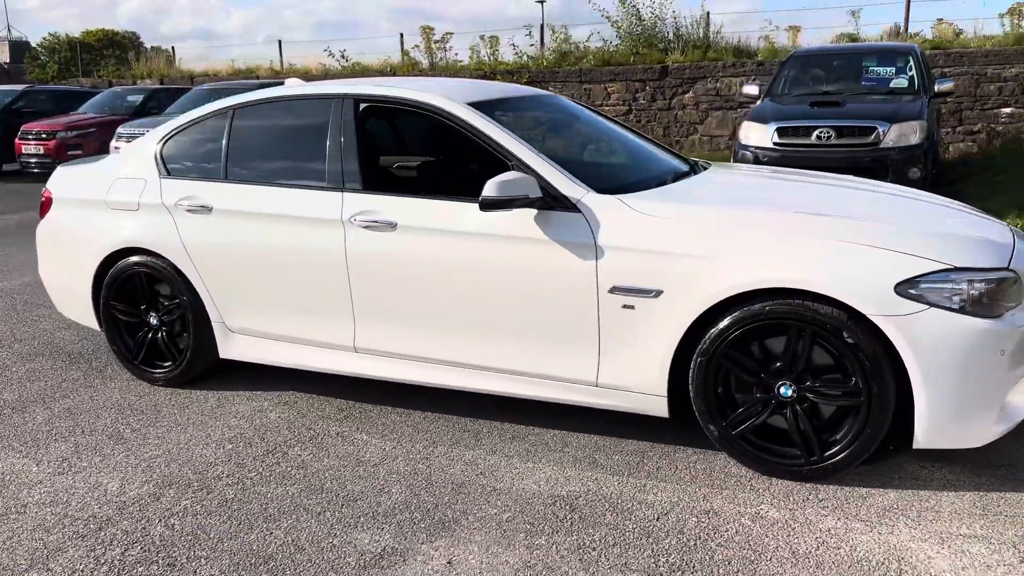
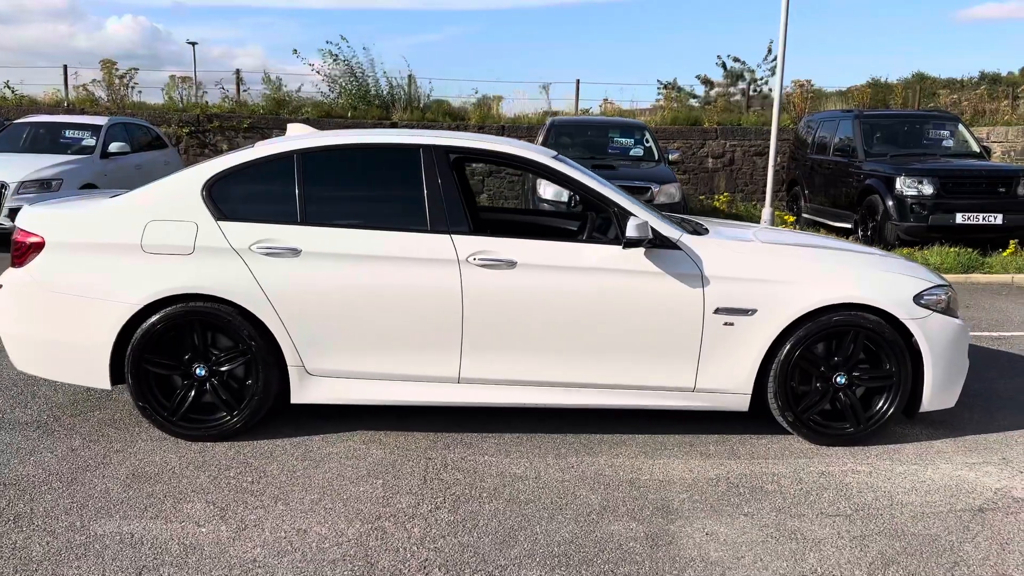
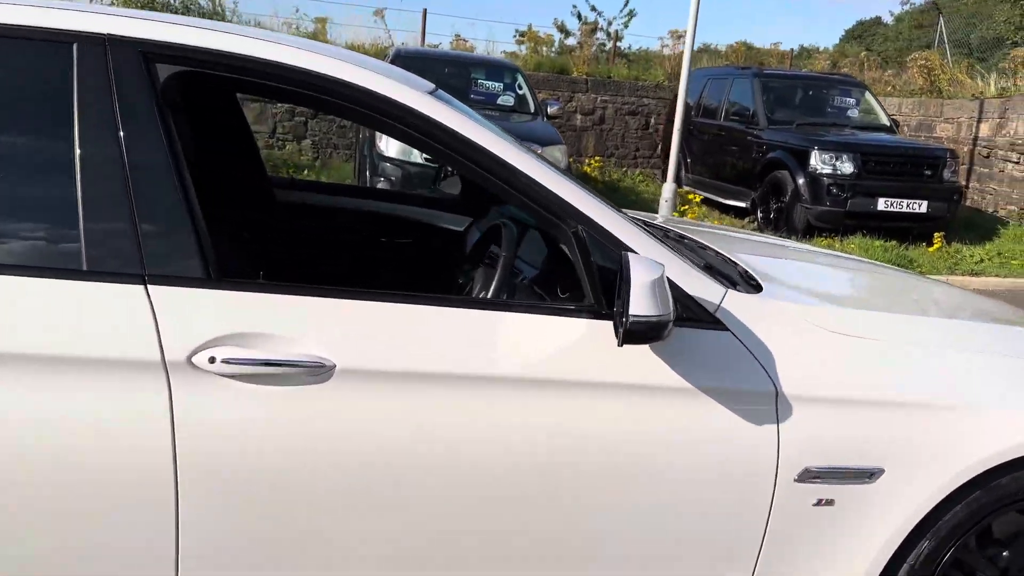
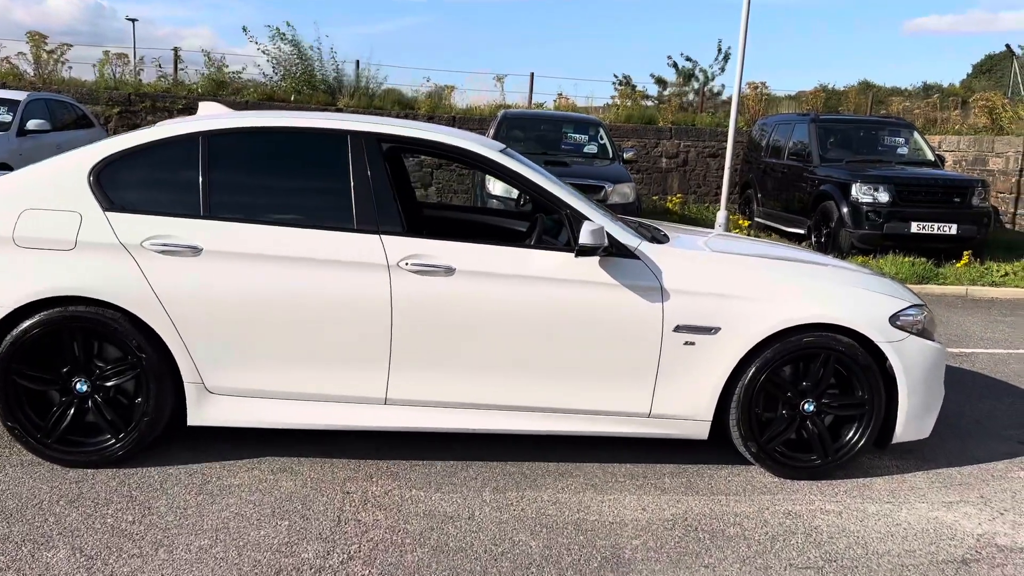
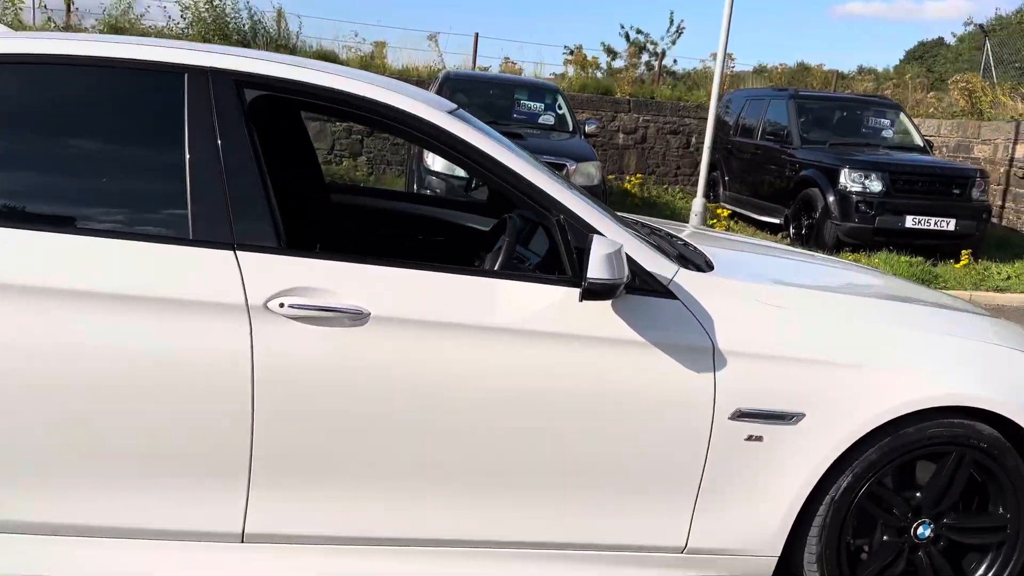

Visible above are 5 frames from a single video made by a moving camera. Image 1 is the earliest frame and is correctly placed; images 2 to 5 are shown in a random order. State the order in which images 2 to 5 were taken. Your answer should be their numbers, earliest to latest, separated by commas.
2, 4, 5, 3
